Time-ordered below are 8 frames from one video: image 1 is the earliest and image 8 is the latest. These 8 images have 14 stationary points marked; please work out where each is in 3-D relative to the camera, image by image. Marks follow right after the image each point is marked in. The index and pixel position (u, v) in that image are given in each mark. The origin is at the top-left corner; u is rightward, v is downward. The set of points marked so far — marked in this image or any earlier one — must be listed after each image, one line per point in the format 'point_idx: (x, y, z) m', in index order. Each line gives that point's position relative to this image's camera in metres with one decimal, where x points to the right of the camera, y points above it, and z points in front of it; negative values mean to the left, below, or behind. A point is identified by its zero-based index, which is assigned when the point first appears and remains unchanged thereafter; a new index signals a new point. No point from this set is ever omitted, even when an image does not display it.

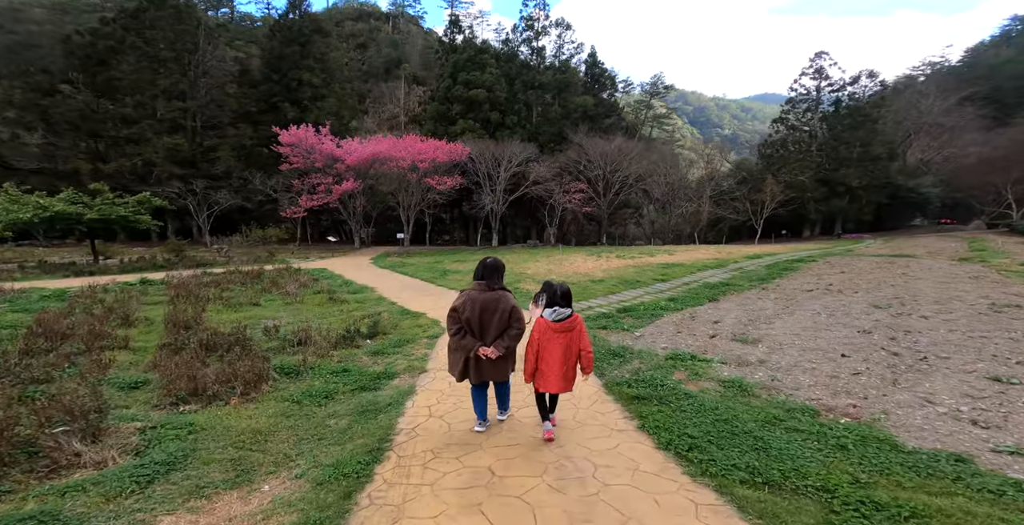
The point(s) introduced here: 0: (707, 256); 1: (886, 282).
0: (+7.1, +0.3, +16.7) m
1: (+9.1, -0.4, +11.3) m
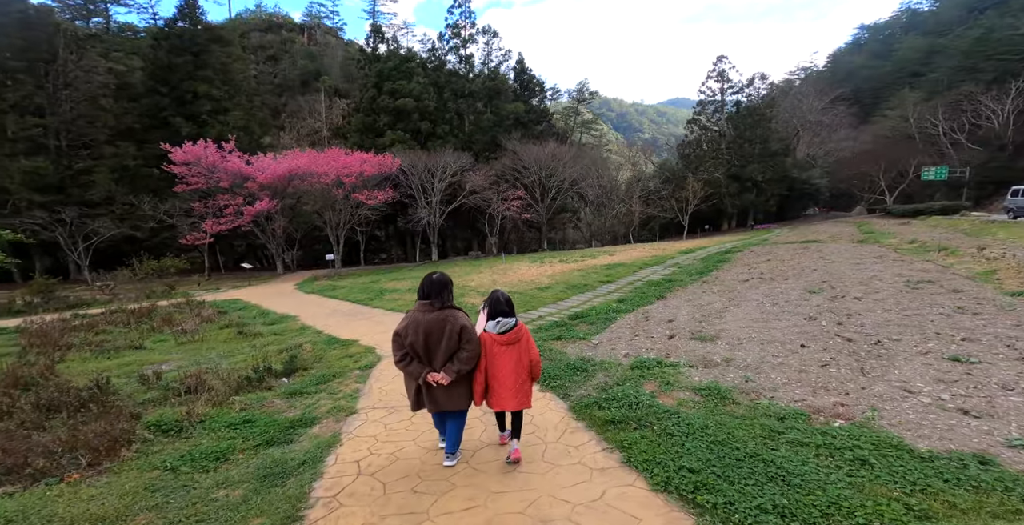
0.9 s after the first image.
0: (+4.9, +0.3, +16.9) m
1: (+7.7, -0.1, +11.9) m
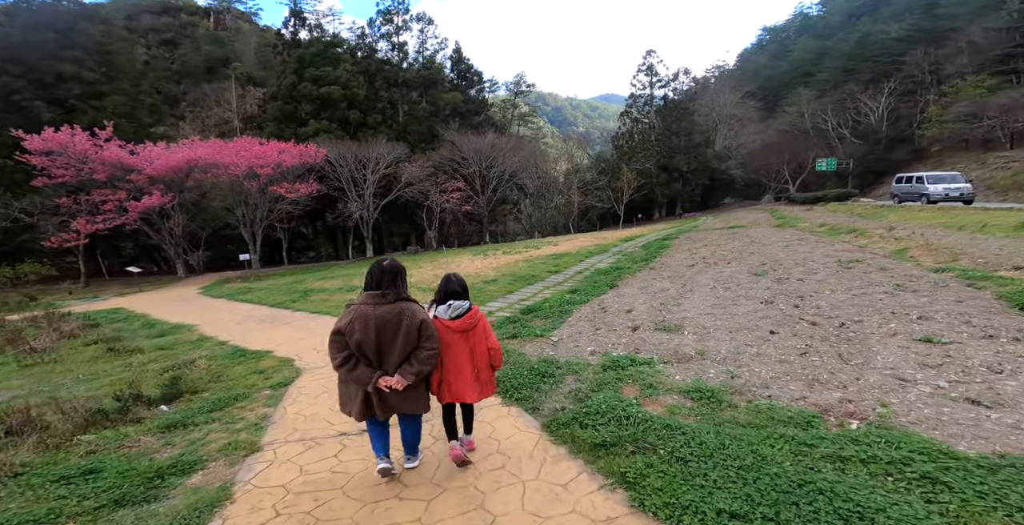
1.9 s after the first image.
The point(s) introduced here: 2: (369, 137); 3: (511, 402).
0: (+2.8, +0.7, +16.8) m
1: (+6.2, +0.4, +12.1) m
2: (-6.2, +5.4, +19.9) m
3: (0.0, -1.1, +3.5) m
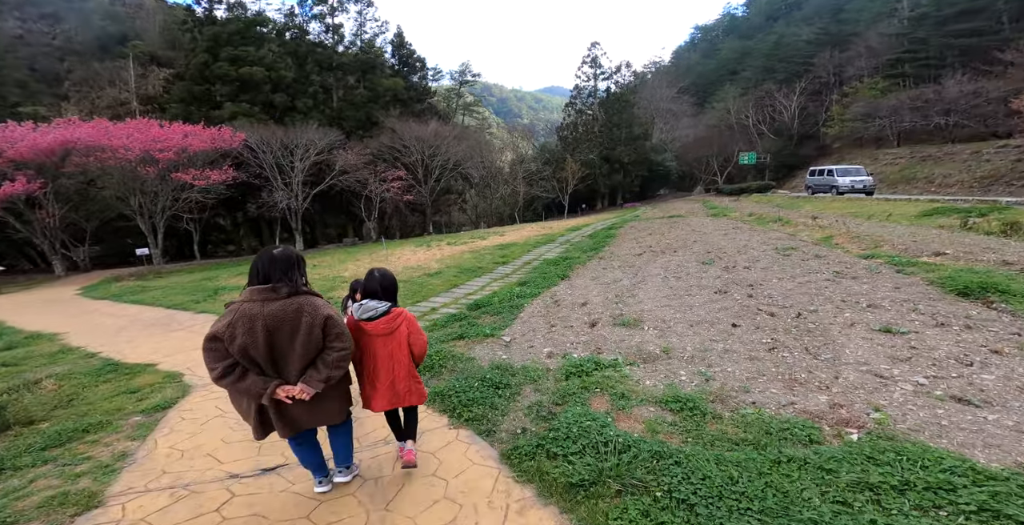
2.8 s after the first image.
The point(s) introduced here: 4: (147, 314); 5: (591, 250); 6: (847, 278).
0: (+0.8, +1.1, +16.4) m
1: (+4.8, +0.7, +12.3) m
2: (-8.6, +5.7, +18.3) m
3: (-0.3, -1.0, +2.9) m
4: (-6.3, -0.9, +7.9) m
5: (+2.0, +0.3, +11.7) m
6: (+4.3, -0.3, +5.8) m
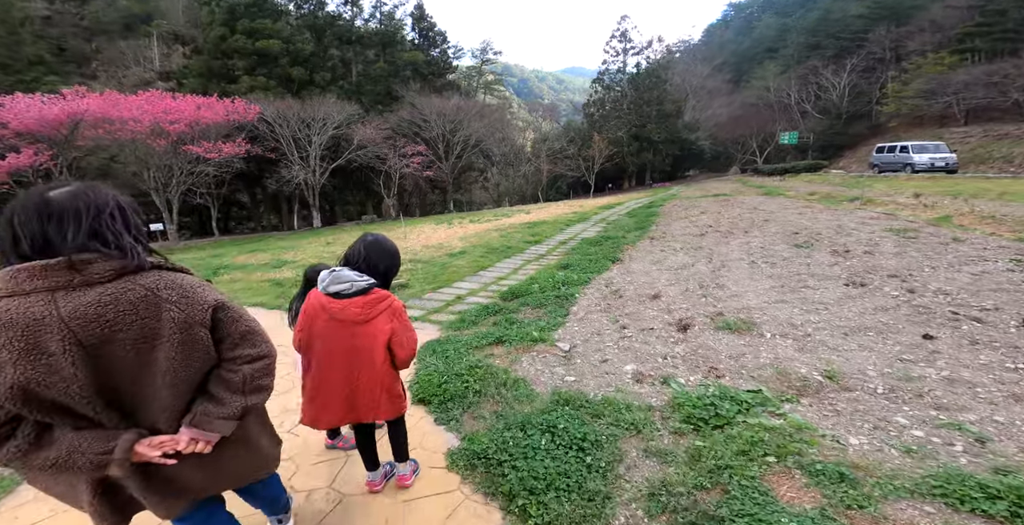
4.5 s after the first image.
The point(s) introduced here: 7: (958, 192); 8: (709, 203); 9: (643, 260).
0: (+1.8, +1.6, +14.8) m
1: (+5.6, +1.0, +10.5) m
2: (-7.5, +6.5, +17.0) m
3: (0.0, -0.9, +1.5) m
4: (-5.7, -0.5, +6.7) m
5: (+2.8, +0.7, +10.1) m
6: (+4.8, -0.1, +4.1) m
7: (+11.0, +1.7, +11.0) m
8: (+6.4, +1.9, +14.6) m
9: (+1.9, 0.0, +6.7) m
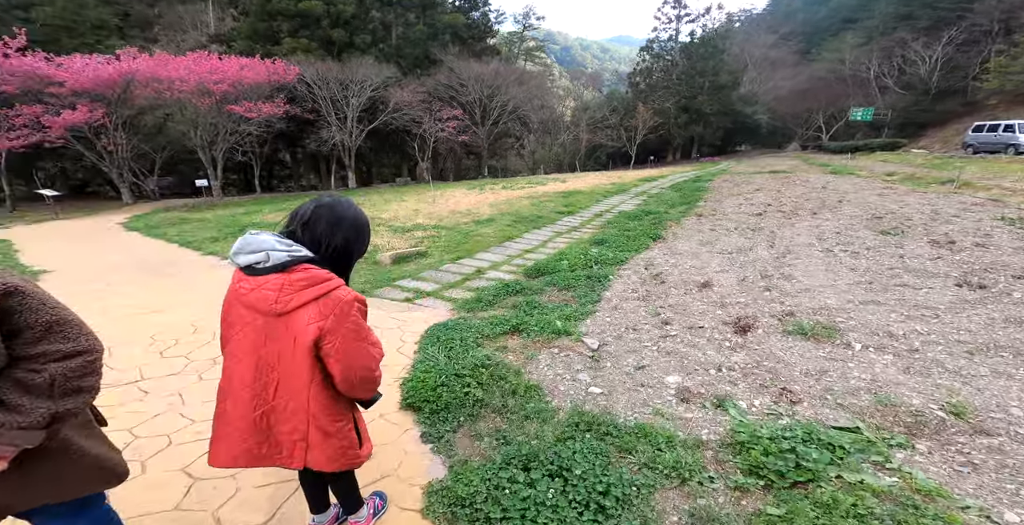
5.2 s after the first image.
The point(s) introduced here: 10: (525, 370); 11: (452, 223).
0: (+3.0, +2.4, +13.9) m
1: (+6.3, +1.3, +9.3) m
2: (-5.8, +7.8, +16.5) m
3: (0.0, -0.9, +0.9) m
4: (-5.3, +0.1, +6.6) m
5: (+3.5, +1.1, +9.2) m
6: (+5.0, -0.2, +3.1) m
7: (+11.8, +1.8, +9.3) m
8: (+7.5, +2.4, +13.2) m
9: (+2.4, +0.3, +5.9) m
10: (+0.1, -0.6, +2.5) m
11: (-0.9, +0.6, +7.3) m
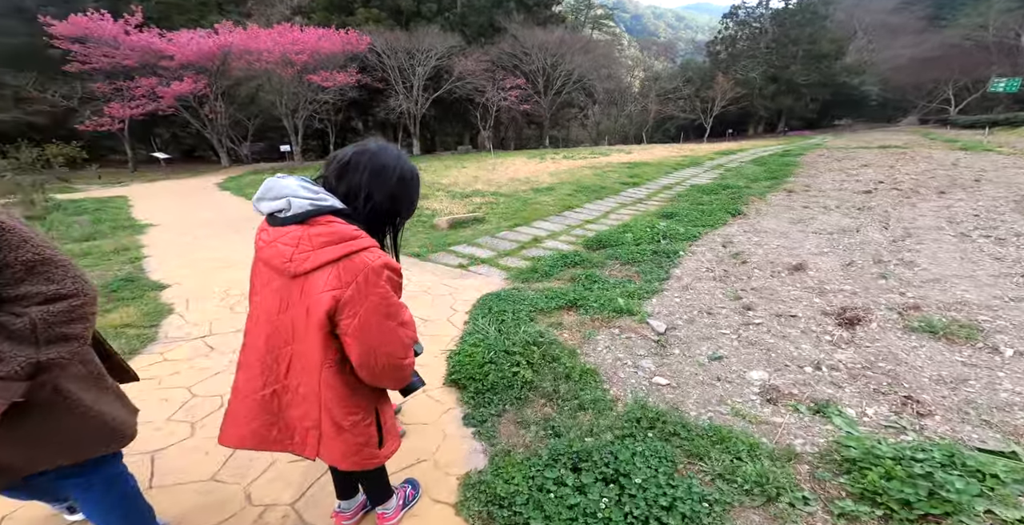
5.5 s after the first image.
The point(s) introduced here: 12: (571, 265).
0: (+4.9, +3.1, +12.9) m
1: (+7.6, +1.6, +8.0) m
2: (-3.3, +9.0, +16.4) m
3: (0.0, -0.8, +0.7) m
4: (-4.4, +0.7, +6.9) m
5: (+4.7, +1.5, +8.3) m
6: (+5.3, -0.2, +2.2) m
7: (+13.0, +1.9, +7.3) m
8: (+9.3, +2.9, +11.7) m
9: (+3.1, +0.5, +5.3) m
10: (+0.3, -0.4, +2.3) m
11: (+0.1, +1.0, +7.1) m
12: (+0.5, 0.0, +3.7) m
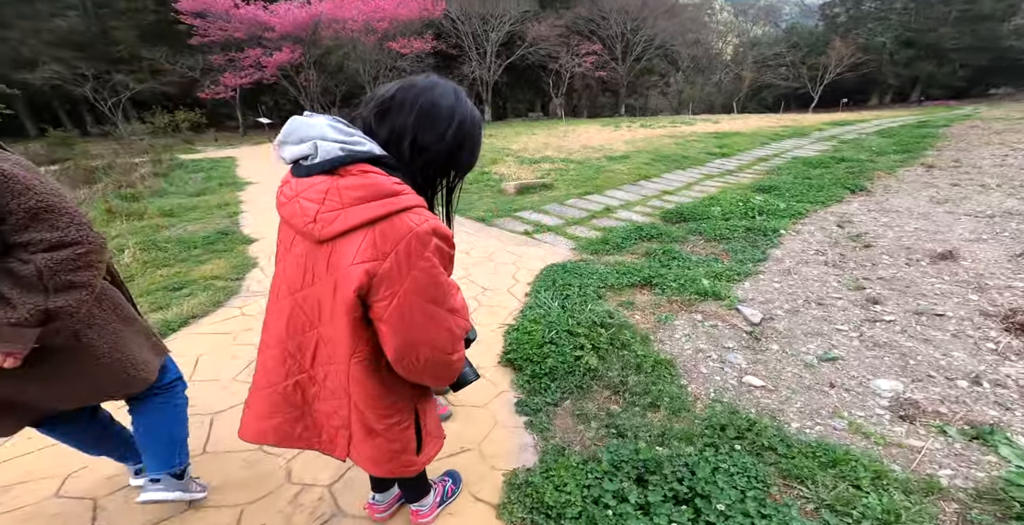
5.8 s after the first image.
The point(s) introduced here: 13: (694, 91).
0: (+6.9, +3.6, +11.5) m
1: (+8.7, +1.7, +6.4) m
2: (-0.3, +10.1, +15.8) m
3: (0.0, -0.8, +0.5) m
4: (-3.2, +1.4, +7.2) m
5: (+6.0, +1.8, +7.1) m
6: (+5.5, -0.3, +1.1) m
7: (+14.0, +1.6, +4.7) m
8: (+11.1, +3.1, +9.6) m
9: (+3.9, +0.7, +4.4) m
10: (+0.6, -0.3, +1.9) m
11: (+1.2, +1.5, +6.7) m
12: (+1.0, +0.2, +3.3) m
13: (+8.7, +7.7, +19.4) m
